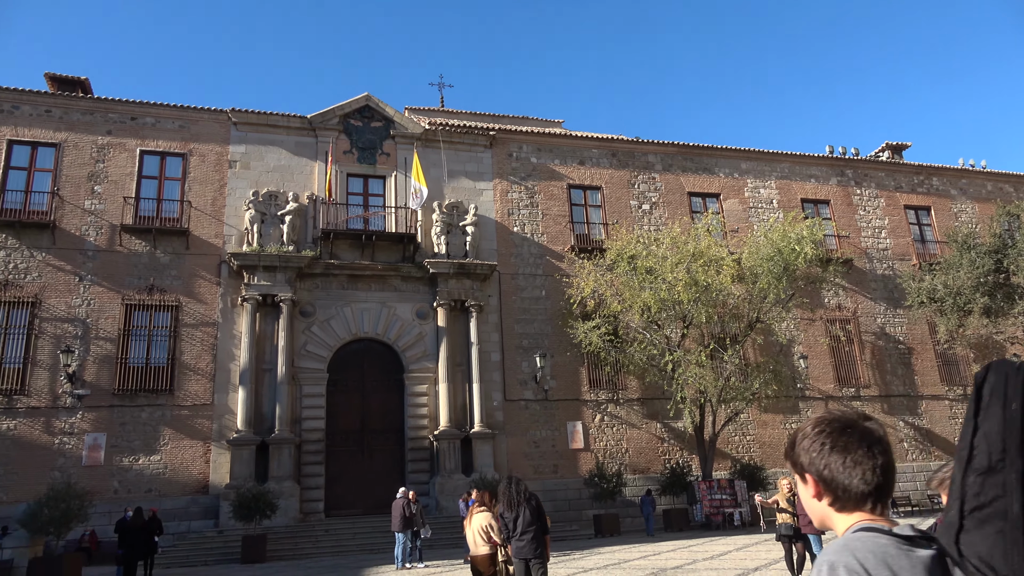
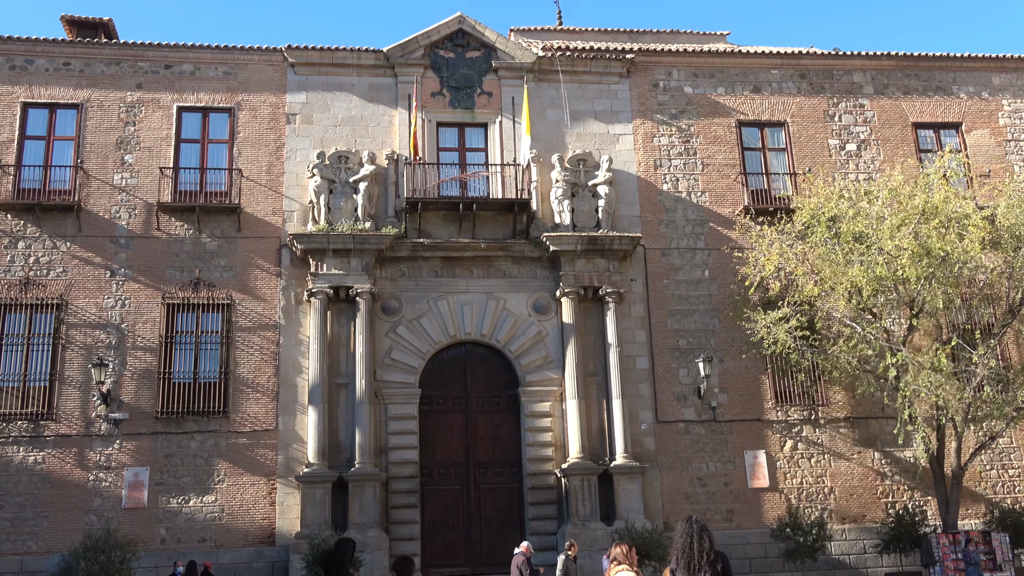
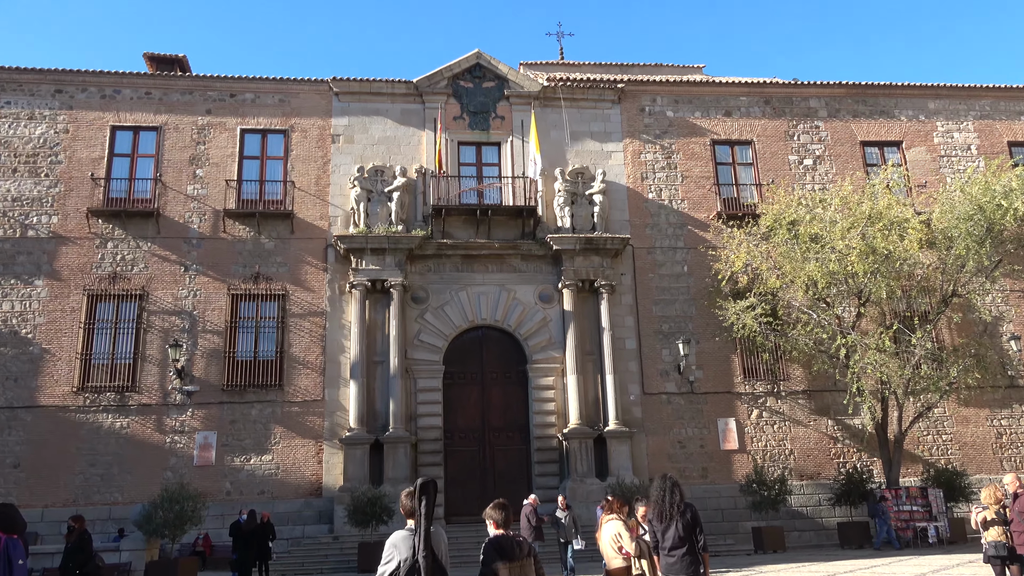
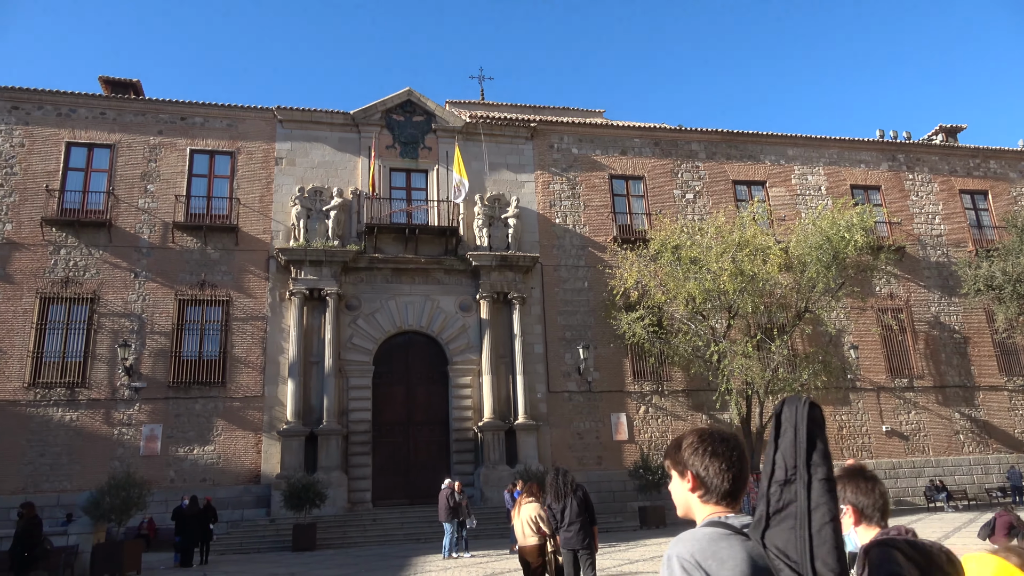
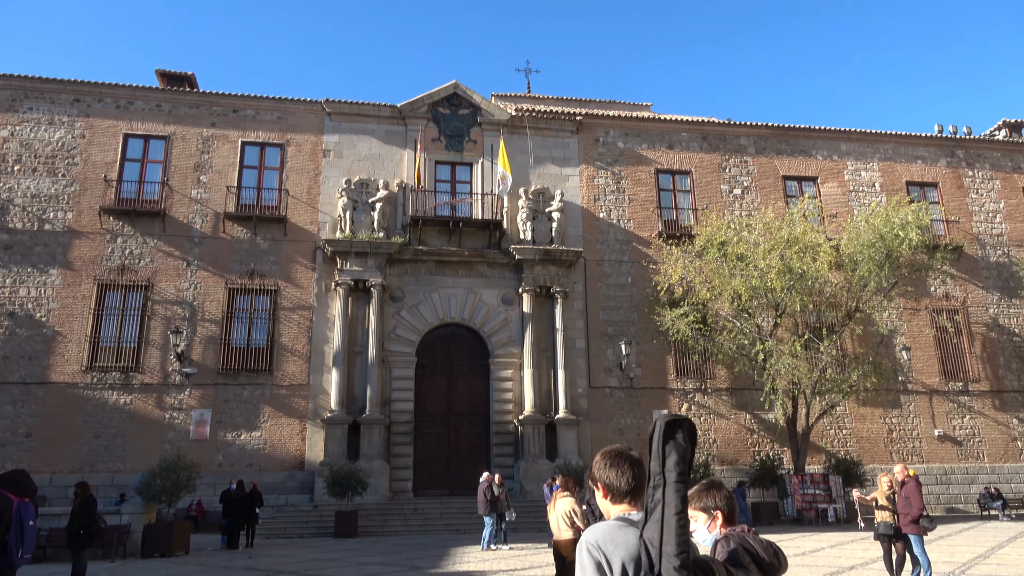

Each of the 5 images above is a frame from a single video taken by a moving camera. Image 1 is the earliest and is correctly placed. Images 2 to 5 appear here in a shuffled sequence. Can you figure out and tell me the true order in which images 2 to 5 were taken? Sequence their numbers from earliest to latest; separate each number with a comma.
4, 5, 3, 2
